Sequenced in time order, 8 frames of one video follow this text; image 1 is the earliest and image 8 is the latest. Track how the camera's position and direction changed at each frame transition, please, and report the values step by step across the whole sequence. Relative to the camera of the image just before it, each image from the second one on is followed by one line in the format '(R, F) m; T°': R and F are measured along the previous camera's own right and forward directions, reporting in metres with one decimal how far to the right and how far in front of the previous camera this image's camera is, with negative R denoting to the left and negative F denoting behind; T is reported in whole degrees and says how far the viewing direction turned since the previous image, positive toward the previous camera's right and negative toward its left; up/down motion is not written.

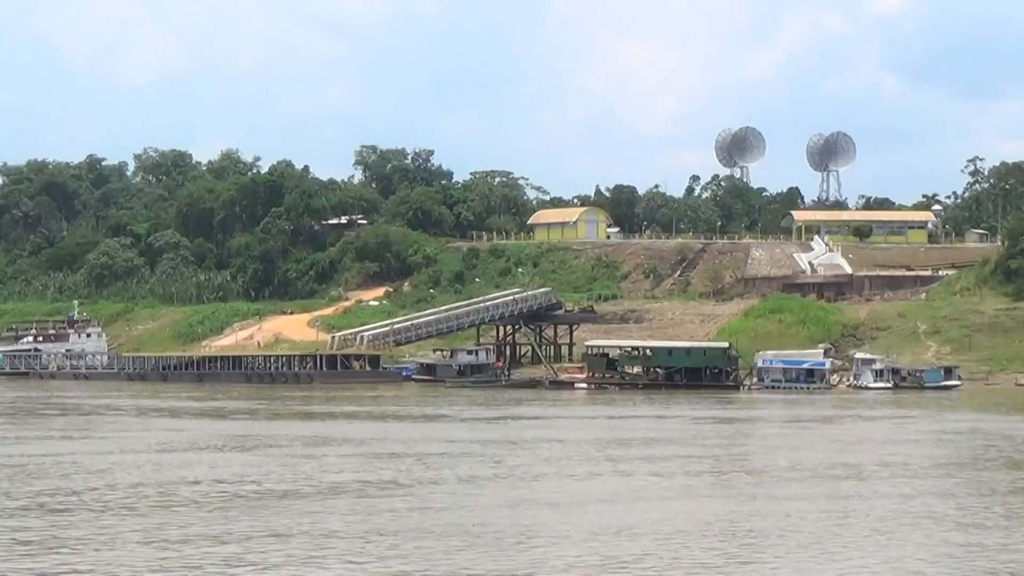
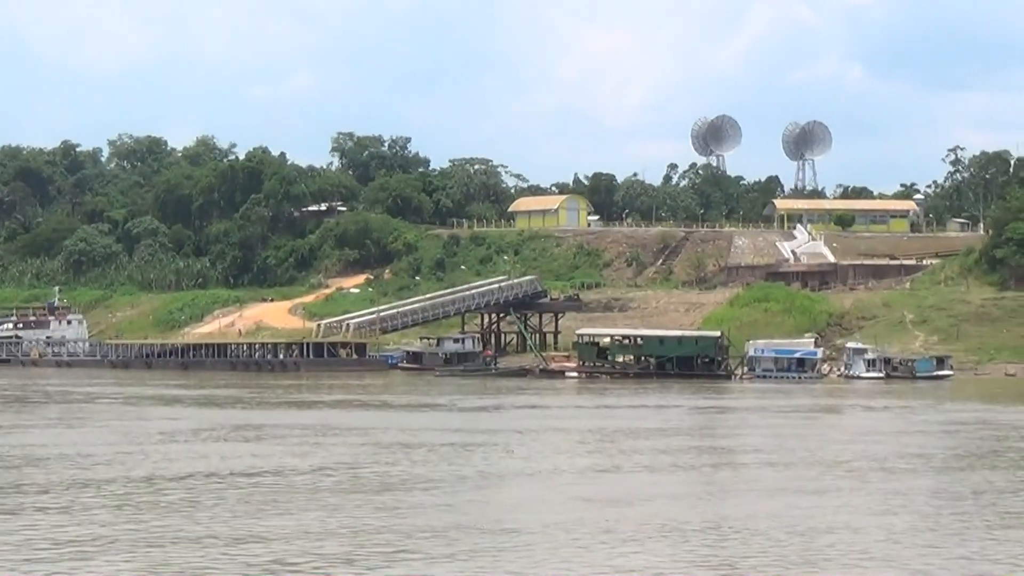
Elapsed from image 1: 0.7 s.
(-0.9, +0.5) m; +1°
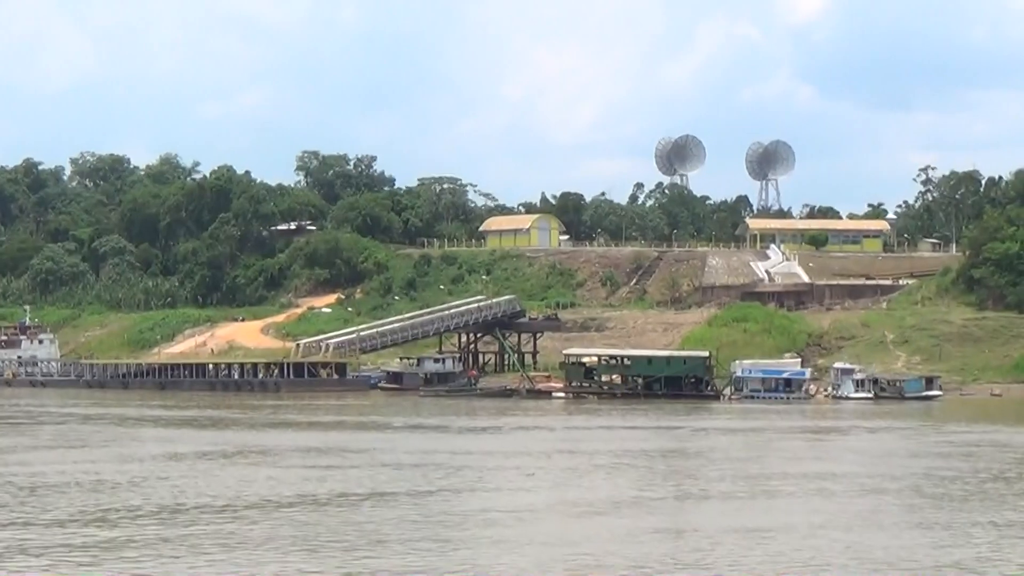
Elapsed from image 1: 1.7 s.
(-1.3, +0.6) m; +2°
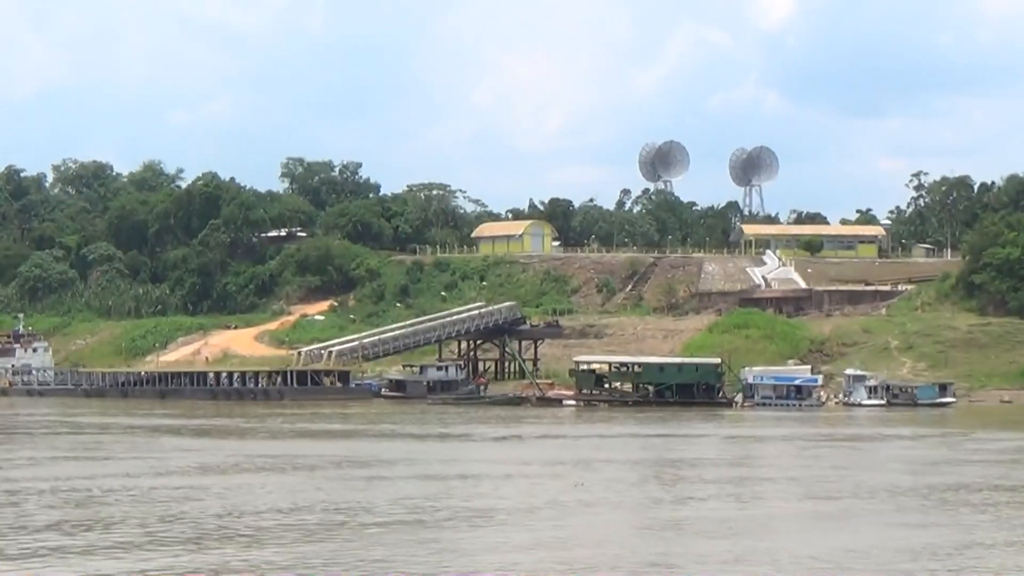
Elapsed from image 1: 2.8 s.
(-1.5, +0.6) m; +1°
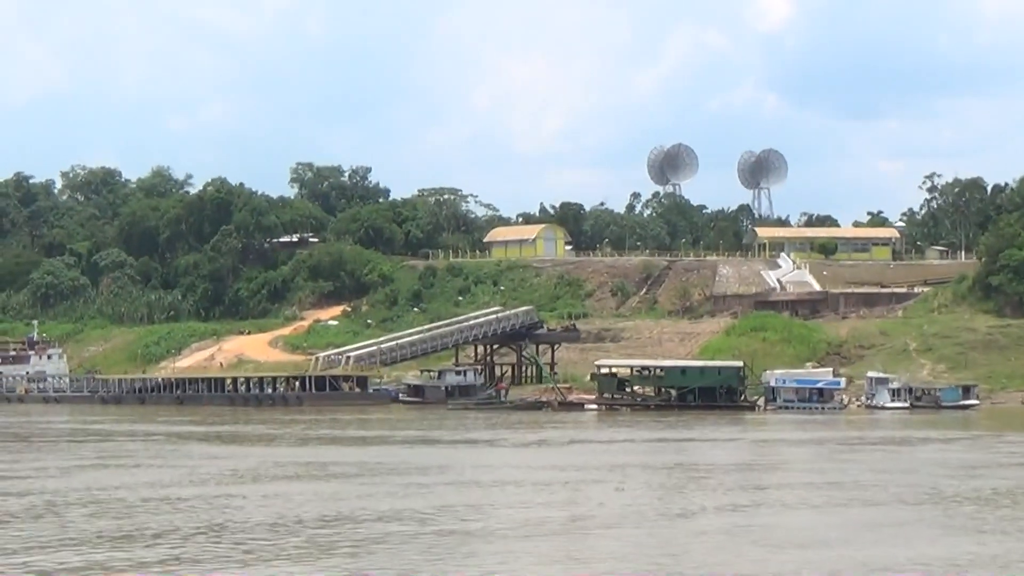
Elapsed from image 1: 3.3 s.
(-0.7, +0.2) m; 0°
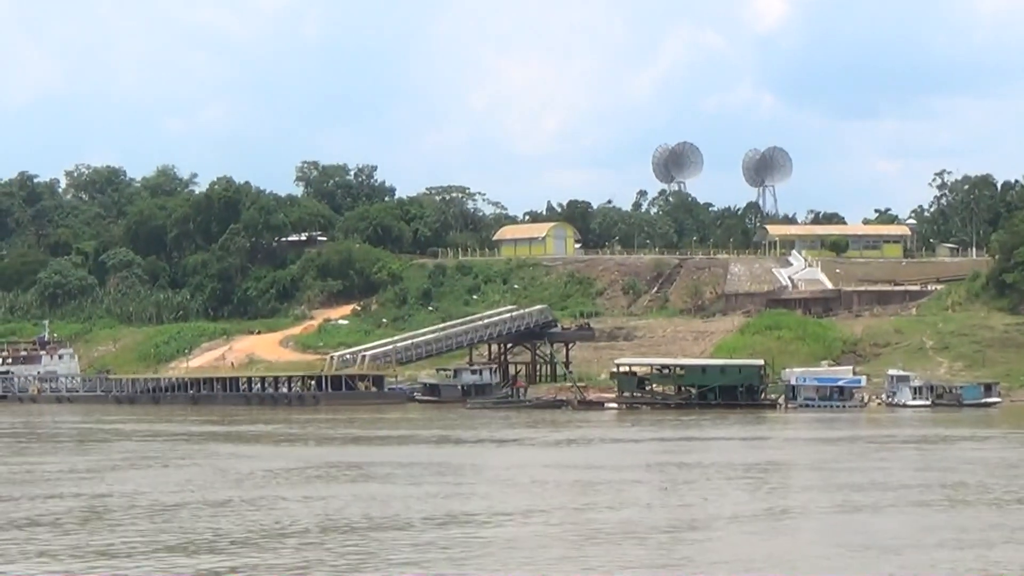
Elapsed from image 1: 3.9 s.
(-0.9, +0.3) m; 0°
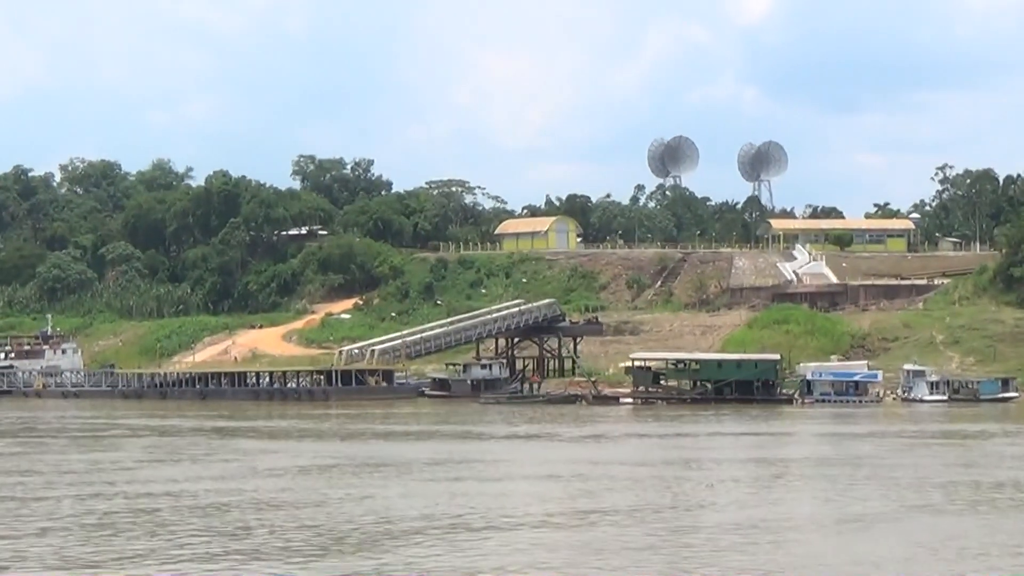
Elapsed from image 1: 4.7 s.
(-1.1, +0.4) m; 0°
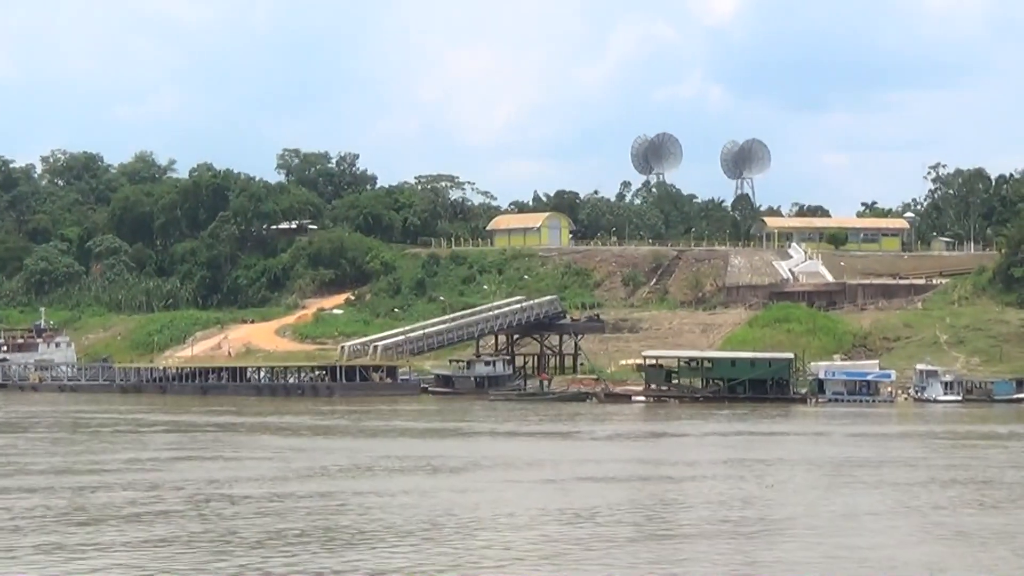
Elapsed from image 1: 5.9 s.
(-1.7, +0.7) m; +1°
